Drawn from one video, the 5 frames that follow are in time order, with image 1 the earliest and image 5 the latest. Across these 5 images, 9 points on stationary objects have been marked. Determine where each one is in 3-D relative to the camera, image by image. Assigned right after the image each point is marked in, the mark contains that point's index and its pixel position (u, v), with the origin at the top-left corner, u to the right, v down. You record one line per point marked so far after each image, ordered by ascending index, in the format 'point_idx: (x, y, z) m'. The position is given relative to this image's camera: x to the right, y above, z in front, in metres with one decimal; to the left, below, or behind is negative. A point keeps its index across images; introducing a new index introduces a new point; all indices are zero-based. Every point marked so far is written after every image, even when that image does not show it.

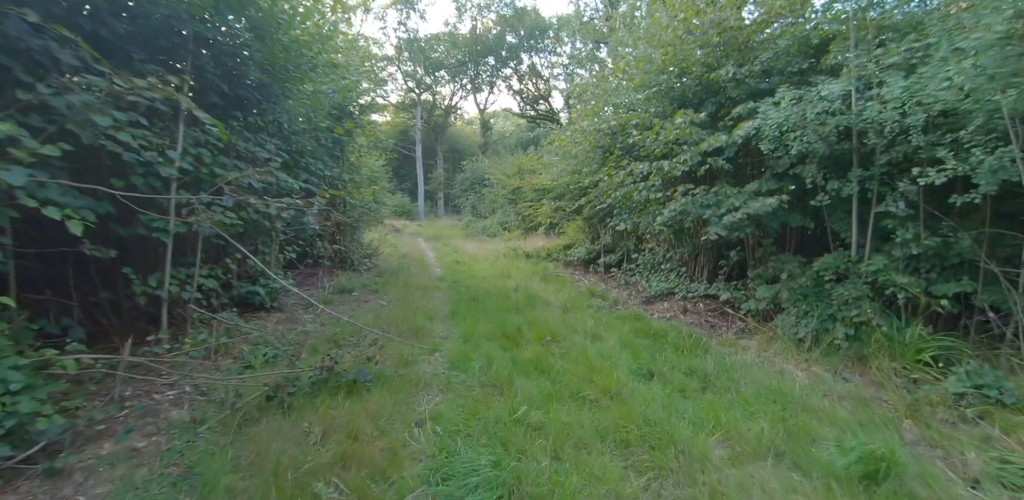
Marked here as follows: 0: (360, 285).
0: (-2.7, -0.6, +9.4) m
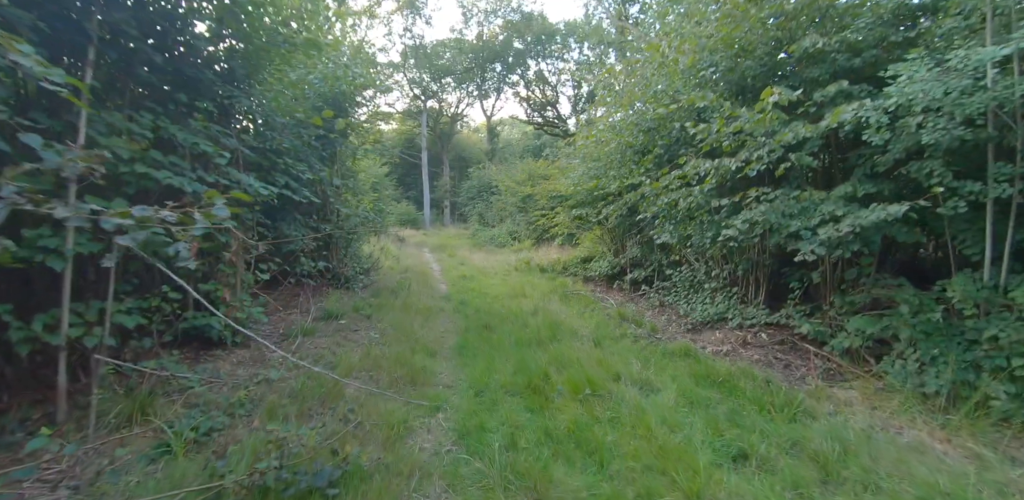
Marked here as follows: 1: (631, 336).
0: (-2.4, -0.9, +7.9) m
1: (+1.6, -1.2, +7.2) m
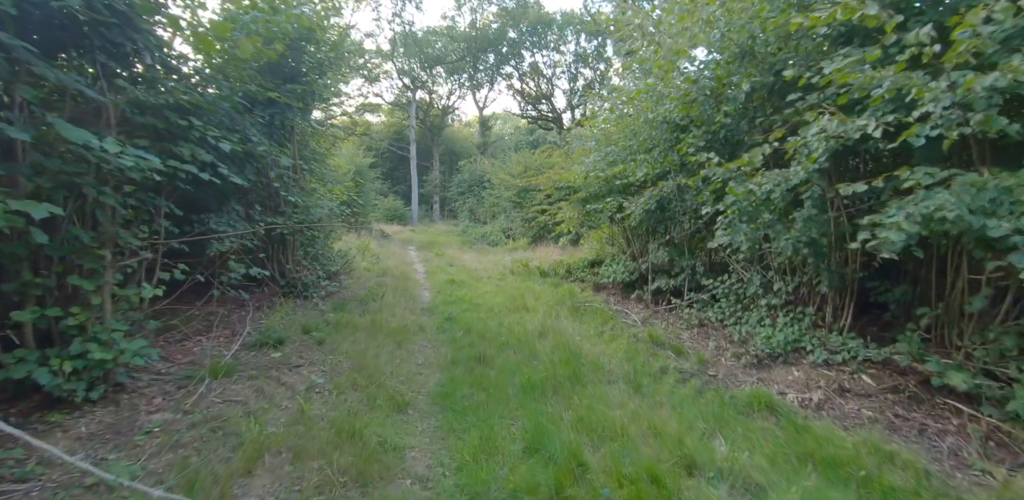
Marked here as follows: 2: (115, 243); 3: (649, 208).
0: (-2.4, -0.9, +6.0) m
1: (+1.7, -1.2, +5.3) m
2: (-2.9, +0.1, +3.9) m
3: (+2.0, +0.6, +7.7) m
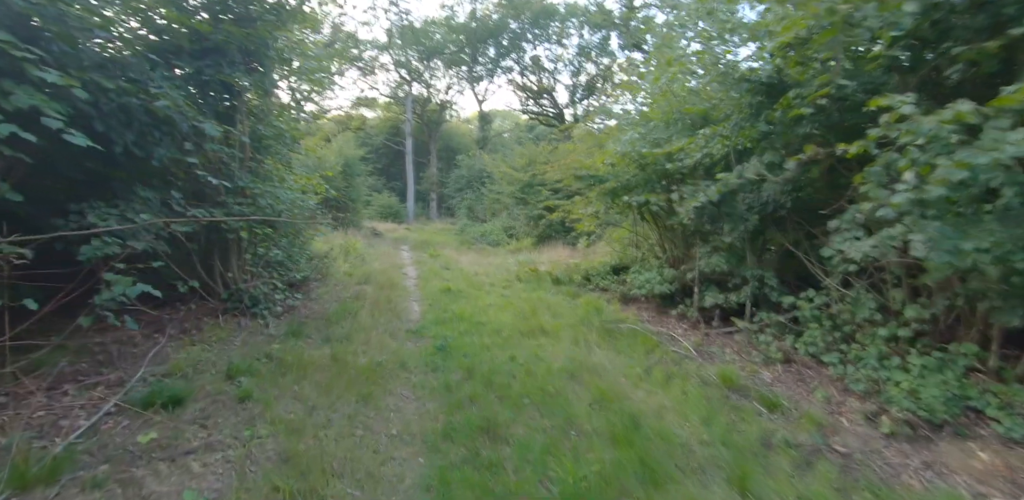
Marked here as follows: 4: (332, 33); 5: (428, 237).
0: (-2.2, -0.9, +4.1) m
1: (+1.8, -1.3, +3.4) m
2: (-2.7, 0.0, +2.0) m
3: (+2.2, +0.5, +5.8) m
4: (-5.0, +6.0, +14.7) m
5: (-3.1, +0.5, +19.4) m
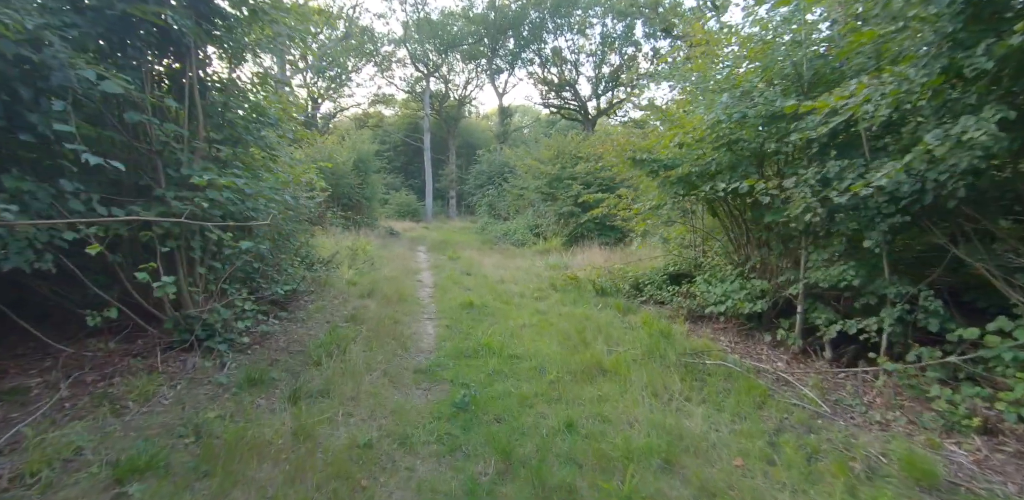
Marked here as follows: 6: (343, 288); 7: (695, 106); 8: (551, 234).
0: (-1.9, -1.0, +2.5) m
1: (+2.1, -1.4, +1.7) m
2: (-2.5, -0.1, +0.4) m
3: (+2.5, +0.5, +4.1) m
4: (-4.3, +5.9, +13.2) m
5: (-2.3, +0.5, +17.9) m
6: (-2.5, -0.6, +7.8) m
7: (+1.9, +1.6, +5.6) m
8: (+1.1, +0.5, +14.7) m
